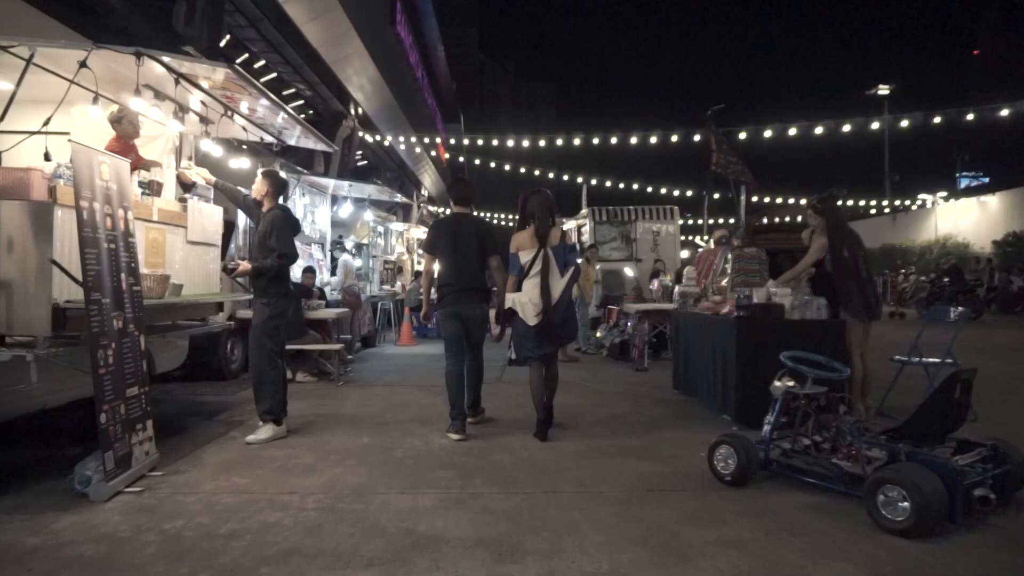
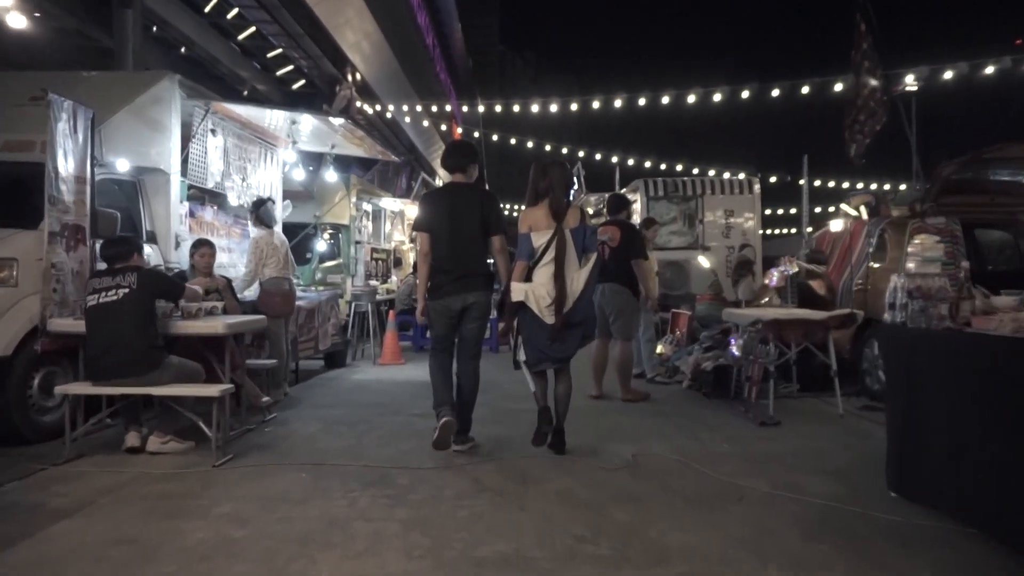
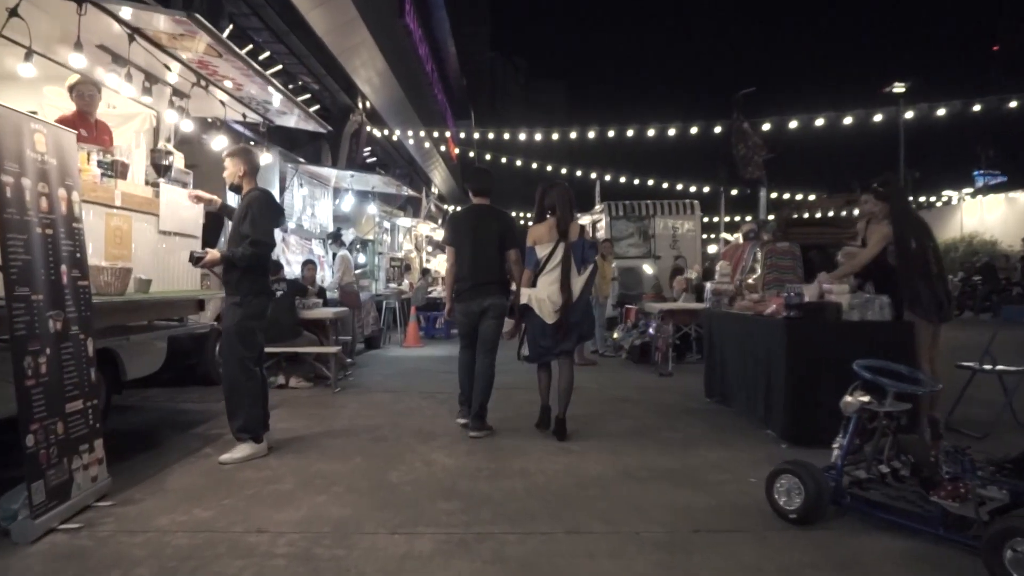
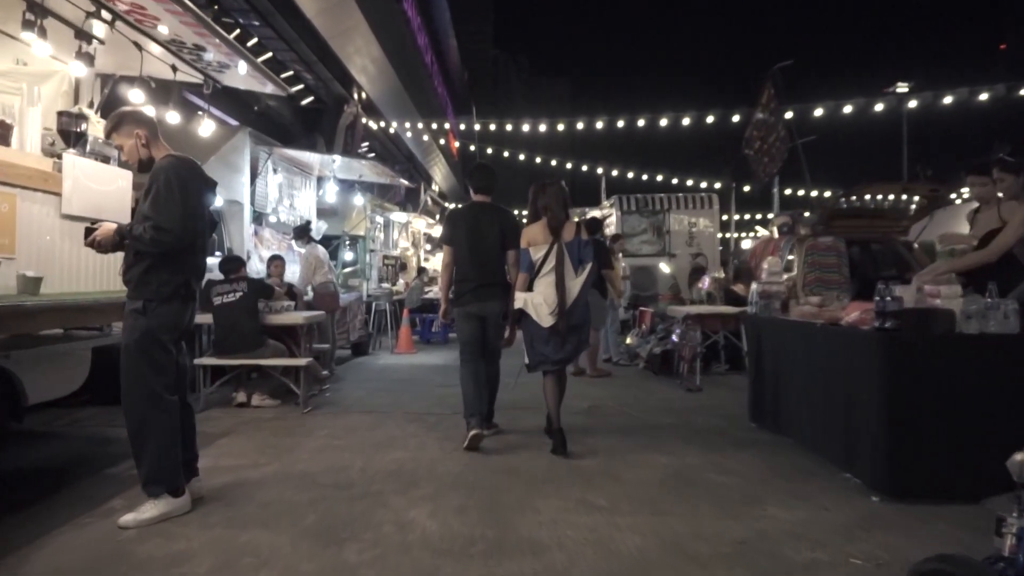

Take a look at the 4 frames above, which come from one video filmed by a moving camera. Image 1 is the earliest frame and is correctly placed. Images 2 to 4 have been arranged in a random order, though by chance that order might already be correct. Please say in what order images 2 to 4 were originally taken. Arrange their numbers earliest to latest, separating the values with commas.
3, 4, 2
